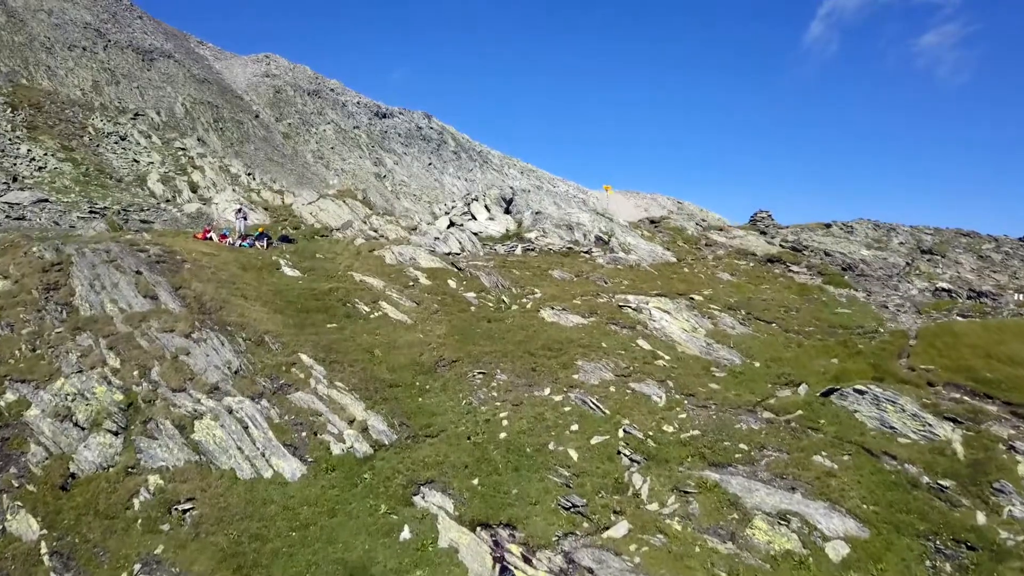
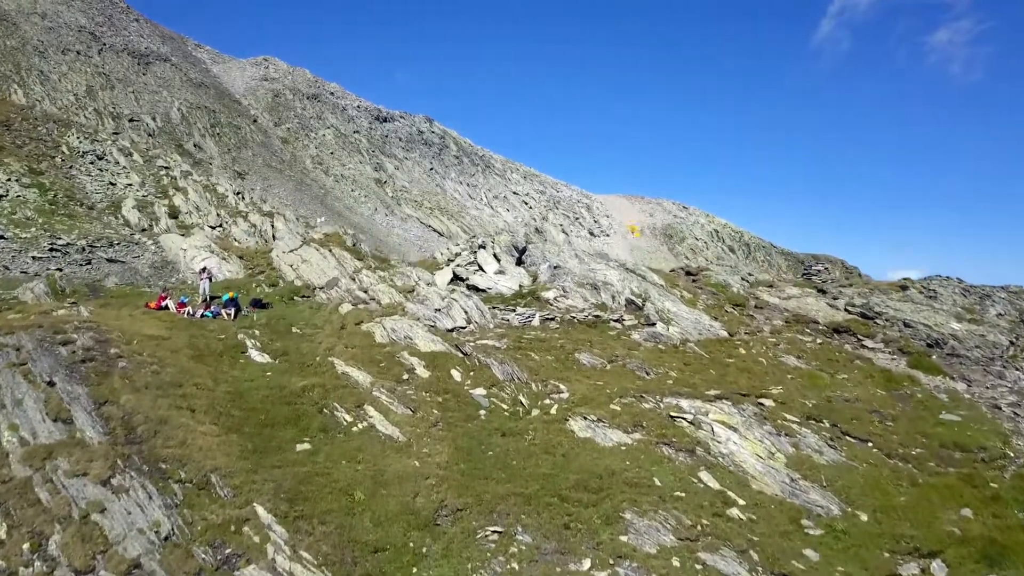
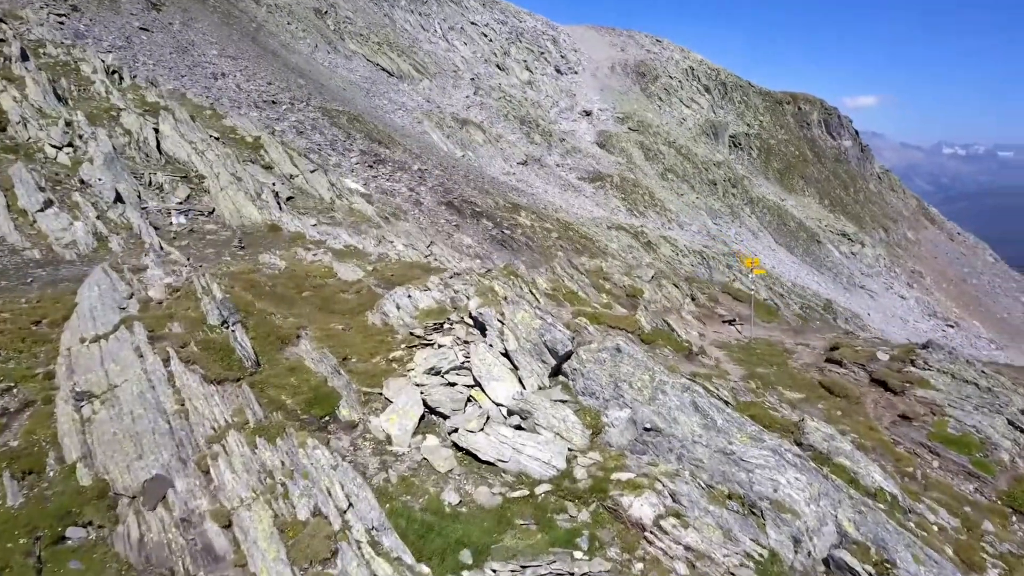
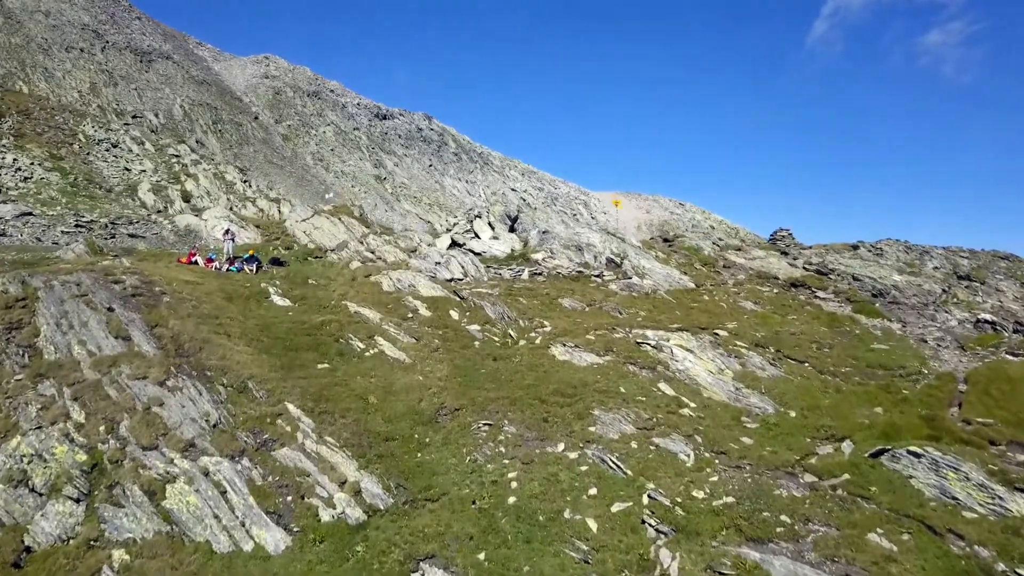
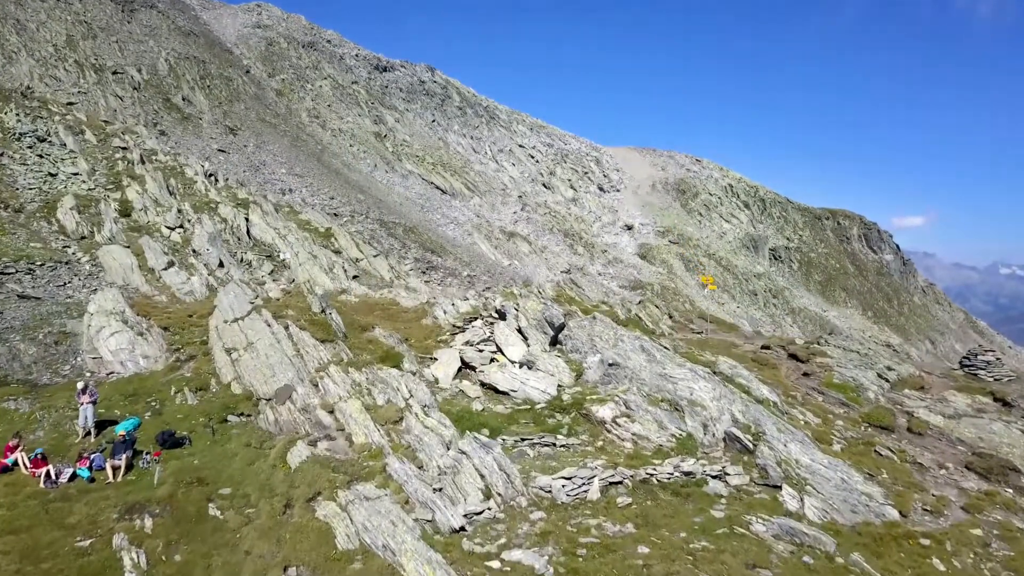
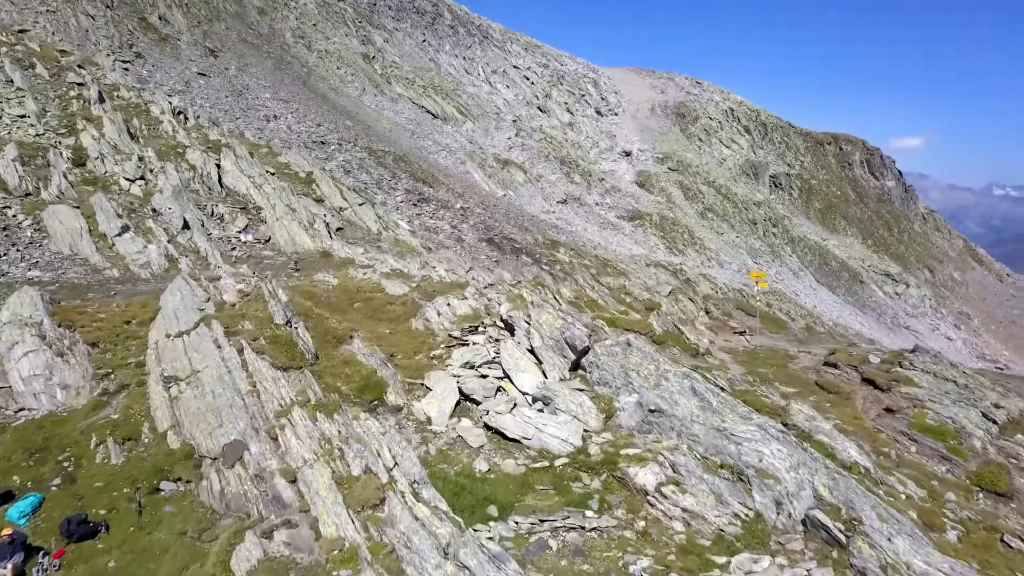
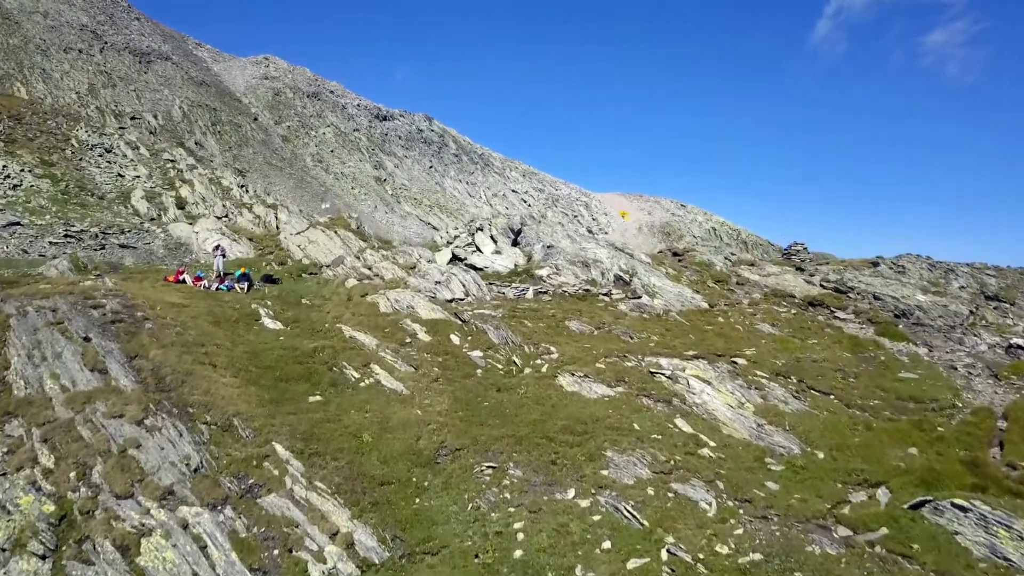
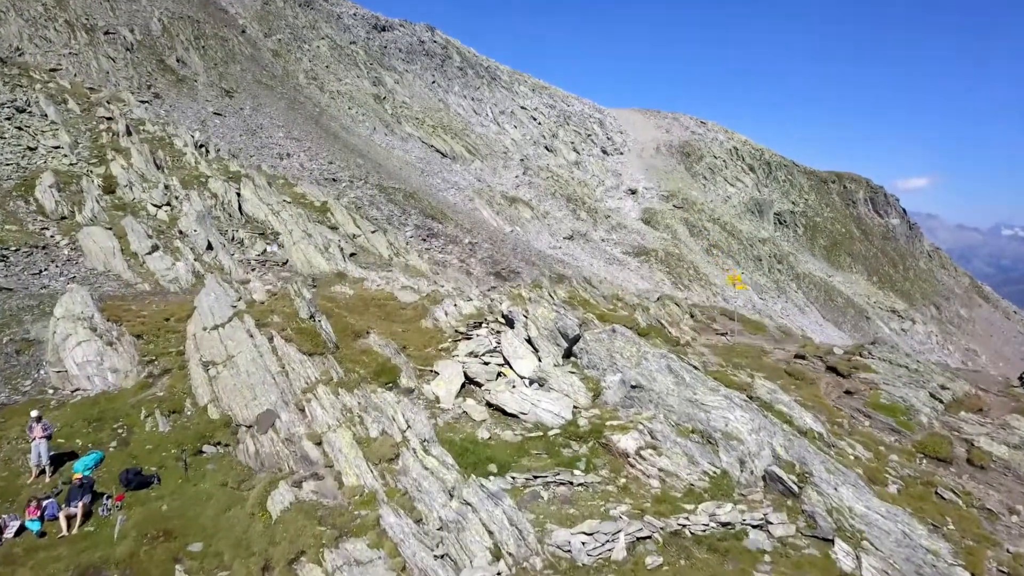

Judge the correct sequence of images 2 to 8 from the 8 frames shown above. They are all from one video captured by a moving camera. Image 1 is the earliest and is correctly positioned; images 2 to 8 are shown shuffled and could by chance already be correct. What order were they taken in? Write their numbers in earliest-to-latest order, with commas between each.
4, 7, 2, 5, 8, 6, 3
